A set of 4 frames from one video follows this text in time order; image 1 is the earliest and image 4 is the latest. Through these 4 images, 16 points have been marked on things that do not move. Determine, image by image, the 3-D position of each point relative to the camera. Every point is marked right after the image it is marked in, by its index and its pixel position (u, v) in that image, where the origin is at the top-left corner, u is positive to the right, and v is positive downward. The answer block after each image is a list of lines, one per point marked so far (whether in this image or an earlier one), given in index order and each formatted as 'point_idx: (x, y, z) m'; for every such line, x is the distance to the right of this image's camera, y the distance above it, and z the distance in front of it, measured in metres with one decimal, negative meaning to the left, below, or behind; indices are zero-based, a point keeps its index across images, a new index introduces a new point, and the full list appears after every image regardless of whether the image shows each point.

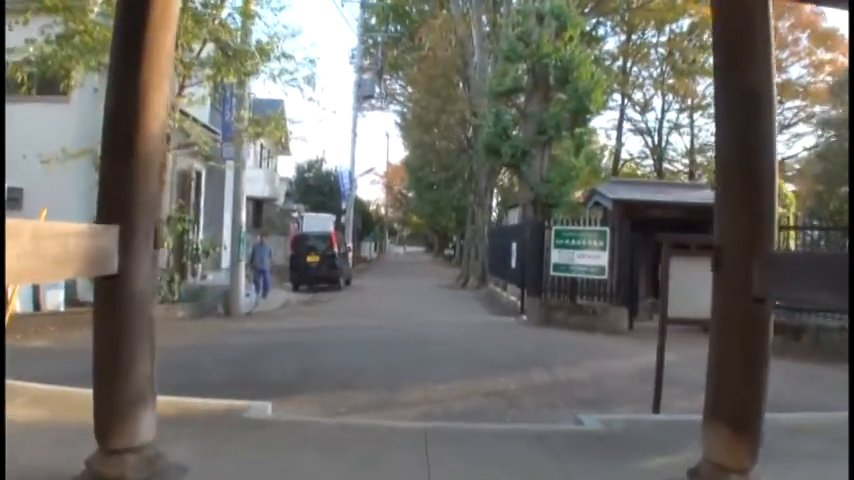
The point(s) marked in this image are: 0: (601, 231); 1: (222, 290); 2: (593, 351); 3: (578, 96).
0: (+2.2, +0.1, +11.4) m
1: (-2.8, -0.7, +12.3) m
2: (+1.7, -1.1, +9.1) m
3: (+2.4, +2.3, +14.5) m
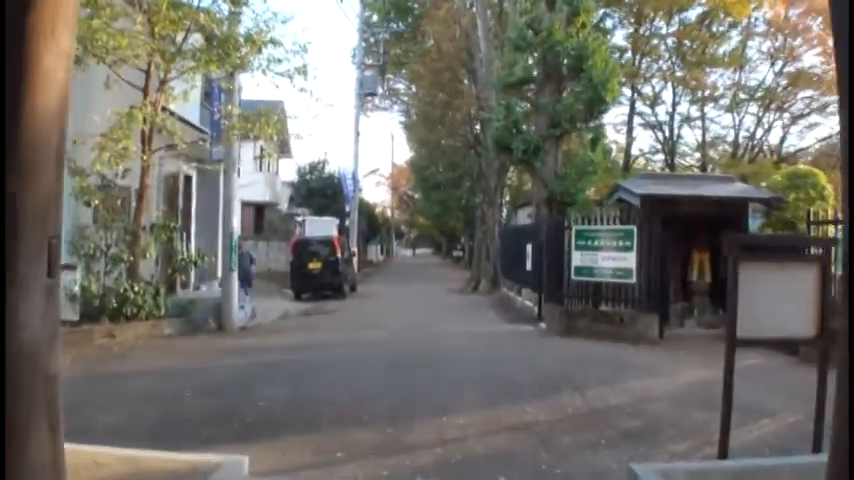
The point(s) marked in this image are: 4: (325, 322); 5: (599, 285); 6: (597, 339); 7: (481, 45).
0: (+2.3, +0.1, +10.4) m
1: (-2.7, -0.8, +11.4) m
2: (+1.8, -1.2, +8.1) m
3: (+2.5, +2.3, +13.5) m
4: (-1.4, -1.1, +11.8) m
5: (+2.1, -0.6, +10.9) m
6: (+2.0, -1.2, +10.4) m
7: (+1.1, +3.9, +18.1) m
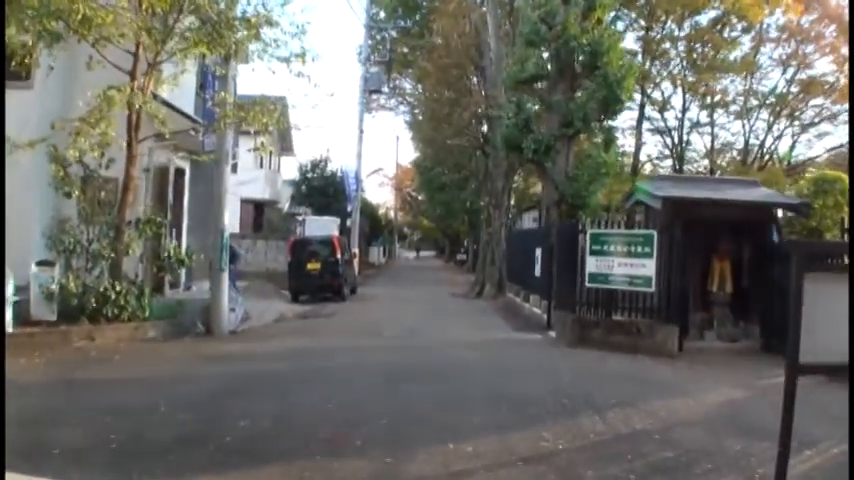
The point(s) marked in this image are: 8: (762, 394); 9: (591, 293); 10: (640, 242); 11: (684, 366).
0: (+2.4, 0.0, +9.7) m
1: (-2.7, -0.8, +10.7) m
2: (+1.8, -1.2, +7.4) m
3: (+2.6, +2.3, +12.8) m
4: (-1.3, -1.1, +11.2) m
5: (+2.1, -0.6, +10.2) m
6: (+2.0, -1.2, +9.7) m
7: (+1.2, +3.9, +17.4) m
8: (+2.8, -1.3, +7.5) m
9: (+1.9, -0.6, +10.5) m
10: (+2.3, 0.0, +9.8) m
11: (+2.6, -1.3, +8.9) m
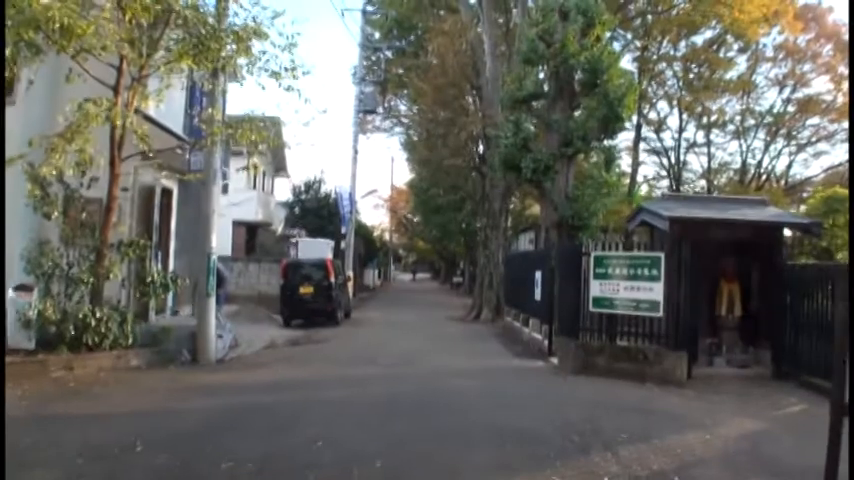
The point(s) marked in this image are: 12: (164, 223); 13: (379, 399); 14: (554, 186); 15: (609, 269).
0: (+2.3, -0.2, +9.3) m
1: (-2.7, -1.0, +10.2) m
2: (+1.8, -1.4, +7.0) m
3: (+2.6, +1.9, +12.5) m
4: (-1.4, -1.4, +10.7) m
5: (+2.1, -0.9, +9.7) m
6: (+2.0, -1.4, +9.3) m
7: (+1.2, +3.4, +17.1) m
8: (+2.8, -1.5, +7.1) m
9: (+1.9, -0.9, +10.0) m
10: (+2.3, -0.3, +9.4) m
11: (+2.6, -1.5, +8.5) m
12: (-3.4, +0.2, +11.5) m
13: (-0.4, -1.3, +7.4) m
14: (+2.0, +0.8, +13.7) m
15: (+2.0, -0.3, +9.8) m
